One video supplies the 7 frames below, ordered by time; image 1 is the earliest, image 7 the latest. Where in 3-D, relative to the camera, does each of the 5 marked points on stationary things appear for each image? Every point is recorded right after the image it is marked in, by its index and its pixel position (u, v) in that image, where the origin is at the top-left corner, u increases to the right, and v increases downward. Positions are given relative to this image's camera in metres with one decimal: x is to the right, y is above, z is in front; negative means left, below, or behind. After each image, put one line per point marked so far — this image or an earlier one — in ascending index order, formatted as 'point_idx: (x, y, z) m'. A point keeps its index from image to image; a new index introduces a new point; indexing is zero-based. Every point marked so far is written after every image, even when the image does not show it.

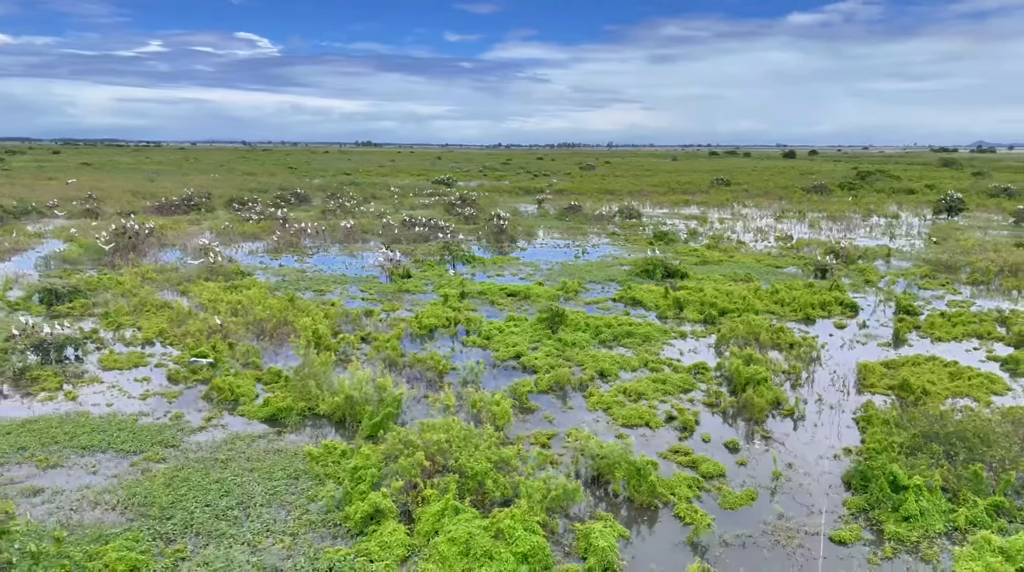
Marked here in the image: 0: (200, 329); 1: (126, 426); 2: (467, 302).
0: (-6.3, -0.9, +14.8) m
1: (-5.3, -1.9, +10.2) m
2: (-1.1, -0.3, +18.7) m
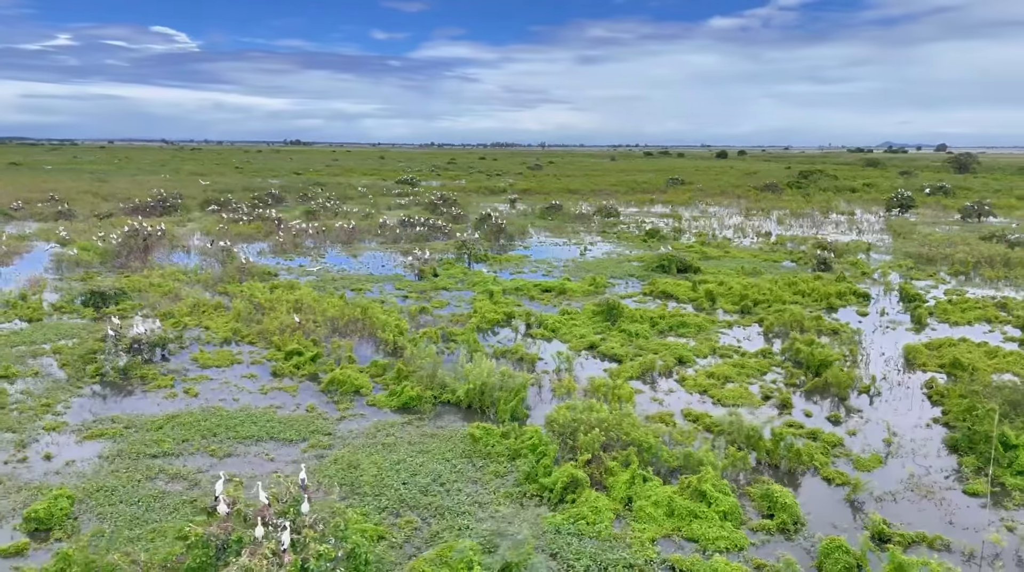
0: (-4.8, -0.9, +15.1) m
1: (-3.5, -1.9, +10.6) m
2: (0.0, -0.2, +19.4) m
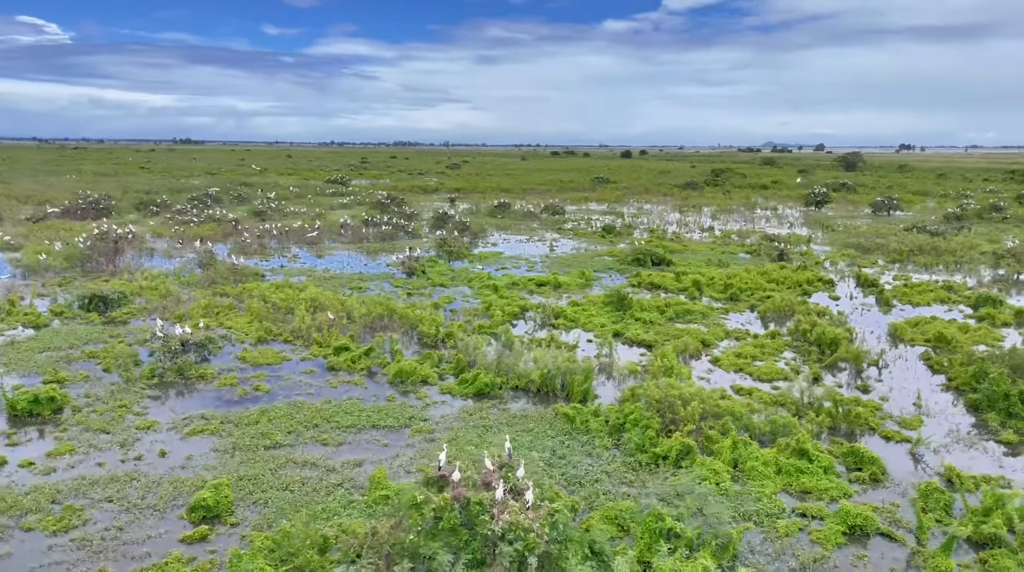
0: (-4.2, -0.8, +15.3) m
1: (-2.3, -1.8, +10.9) m
2: (0.0, -0.1, +20.1) m
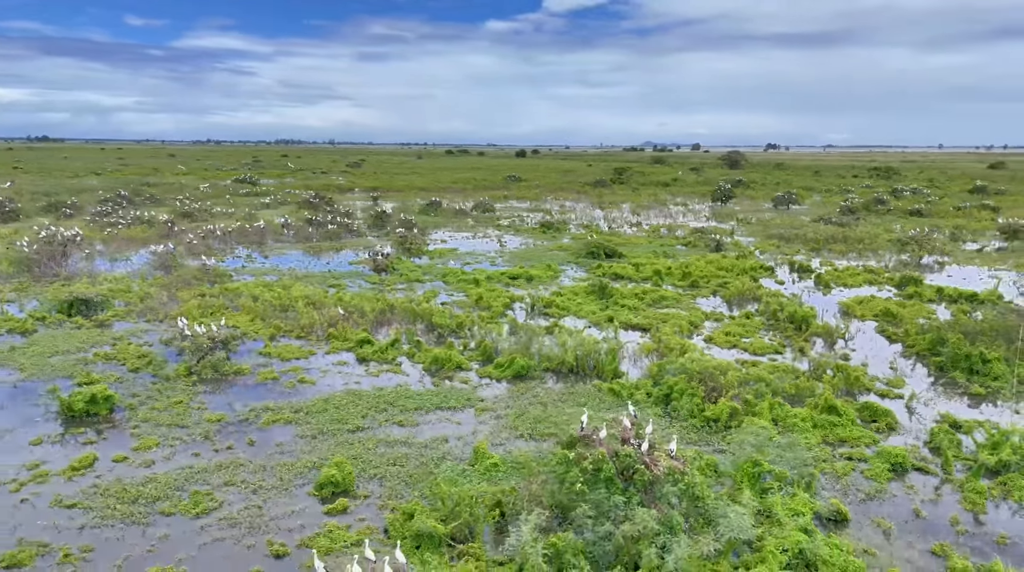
0: (-4.1, -0.7, +15.5) m
1: (-1.6, -1.7, +11.5) m
2: (-0.6, +0.1, +20.9) m
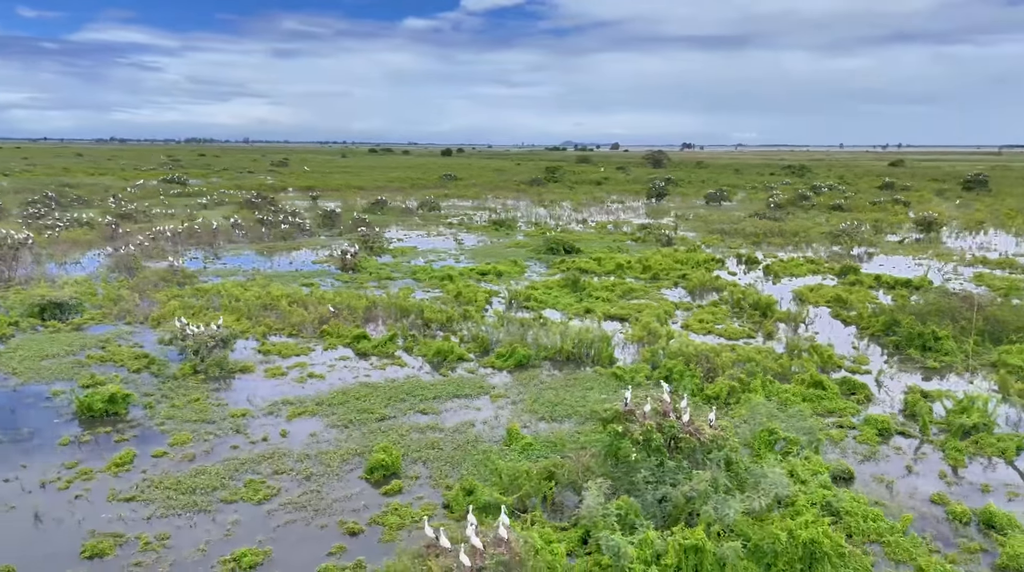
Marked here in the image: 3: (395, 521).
0: (-4.4, -0.7, +15.7) m
1: (-1.4, -1.6, +11.9) m
2: (-1.5, +0.2, +21.4) m
3: (-1.2, -2.4, +7.4) m
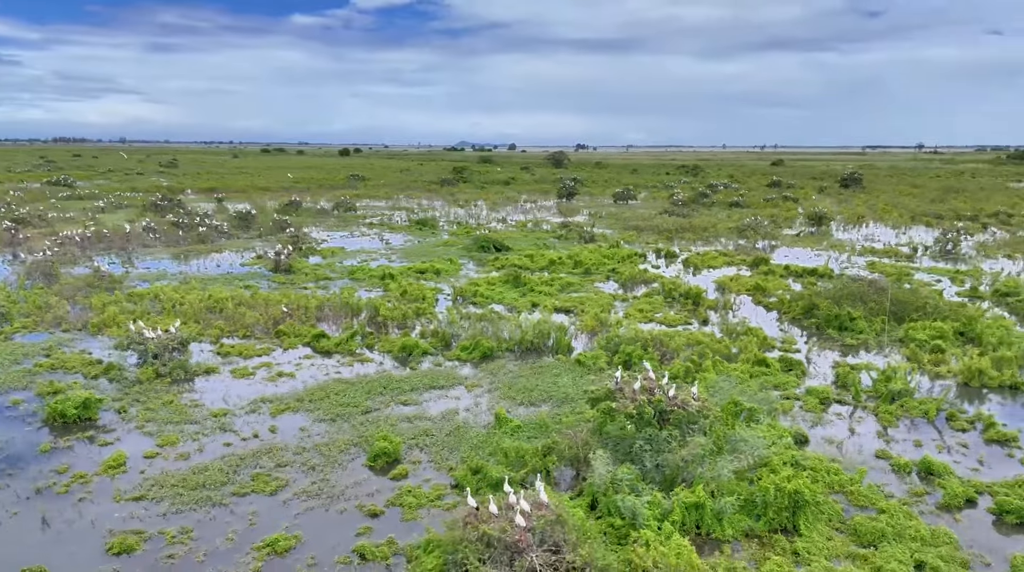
0: (-5.4, -0.7, +15.6) m
1: (-1.9, -1.5, +12.2) m
2: (-3.3, +0.3, +21.6) m
3: (-1.1, -2.3, +7.8) m
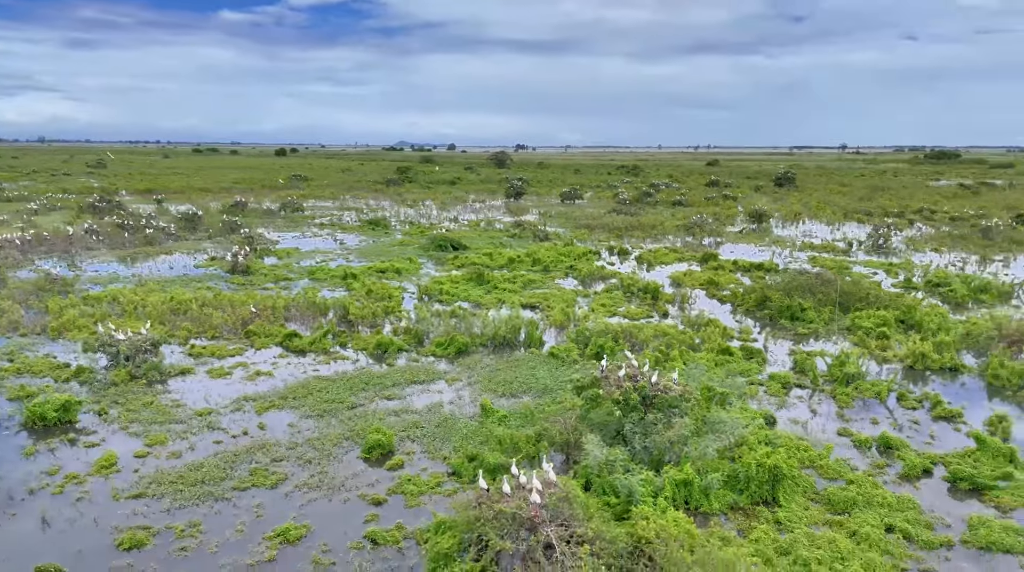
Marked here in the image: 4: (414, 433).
0: (-6.0, -0.7, +15.5) m
1: (-2.3, -1.5, +12.4) m
2: (-4.4, +0.3, +21.7) m
3: (-1.1, -2.3, +8.1) m
4: (-1.3, -2.0, +9.7) m
